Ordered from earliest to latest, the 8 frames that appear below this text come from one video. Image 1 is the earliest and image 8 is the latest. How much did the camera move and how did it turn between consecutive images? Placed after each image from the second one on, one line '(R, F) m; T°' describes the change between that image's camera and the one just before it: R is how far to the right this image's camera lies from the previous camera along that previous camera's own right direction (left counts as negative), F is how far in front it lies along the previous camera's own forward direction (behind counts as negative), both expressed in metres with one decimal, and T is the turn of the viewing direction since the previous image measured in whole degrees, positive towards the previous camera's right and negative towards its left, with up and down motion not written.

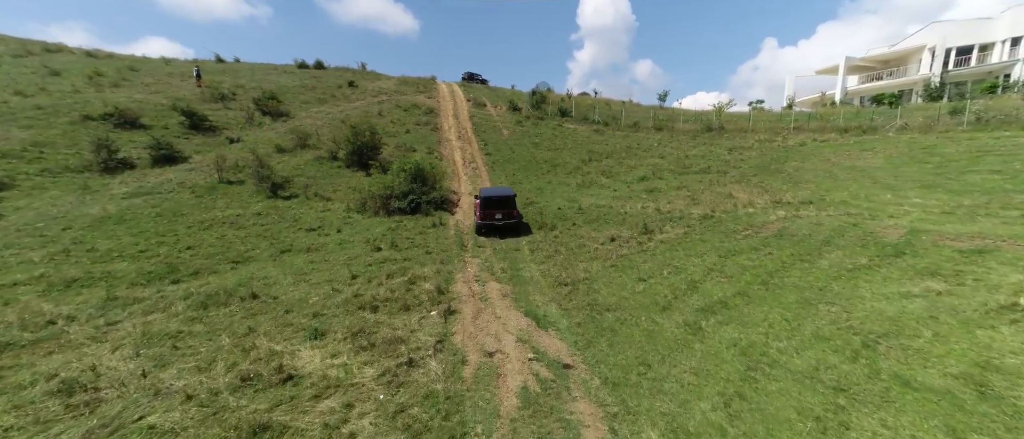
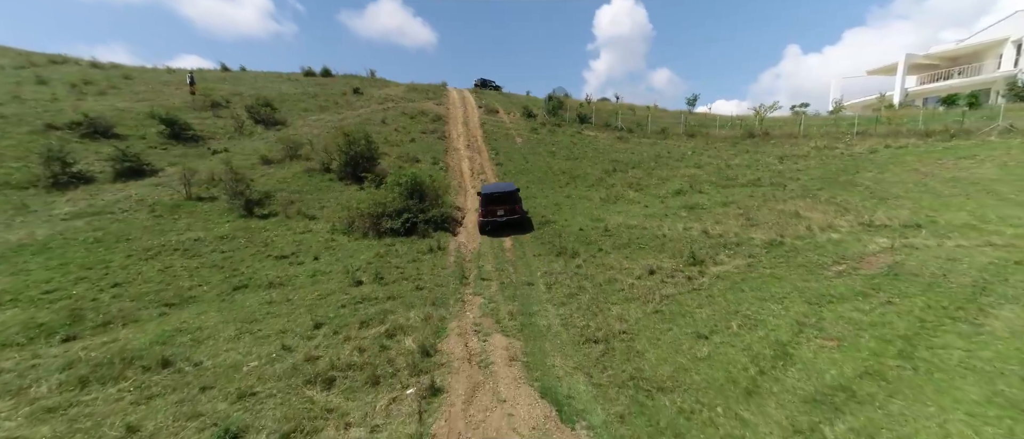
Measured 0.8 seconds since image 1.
(+0.1, +2.8) m; -2°
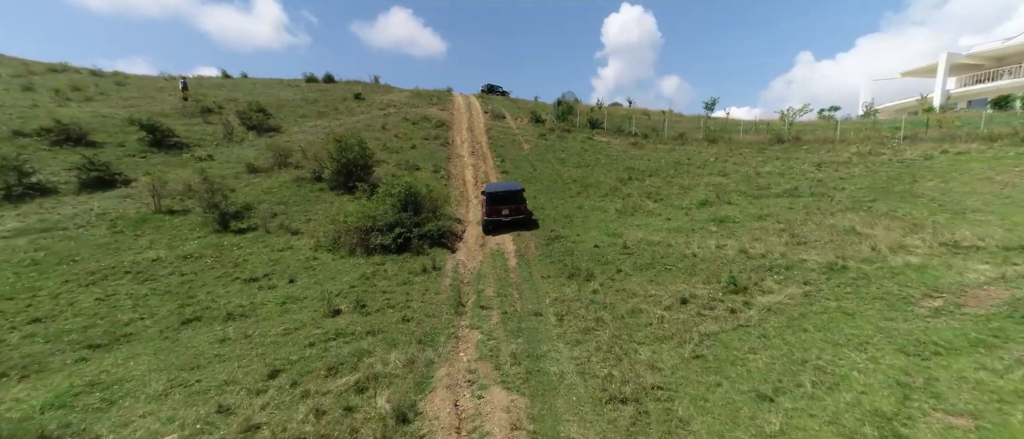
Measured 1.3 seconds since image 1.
(+0.1, +1.8) m; -1°
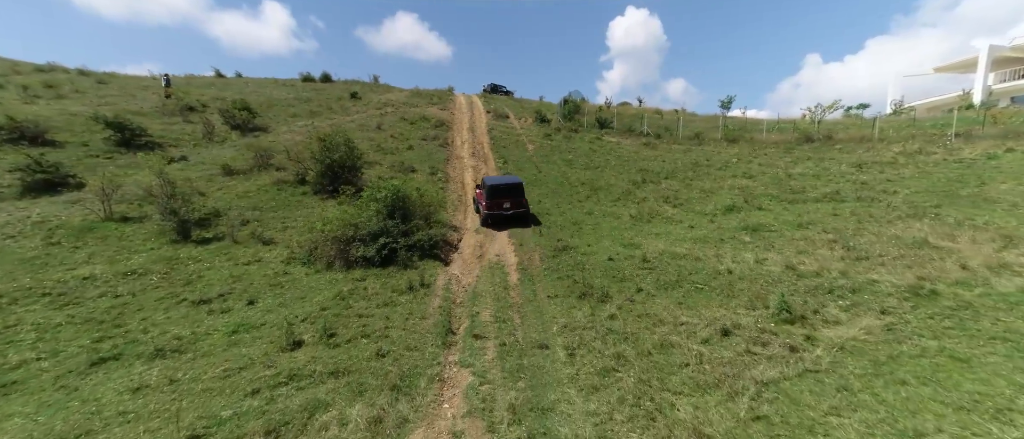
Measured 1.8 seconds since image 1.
(+0.1, +1.9) m; -1°
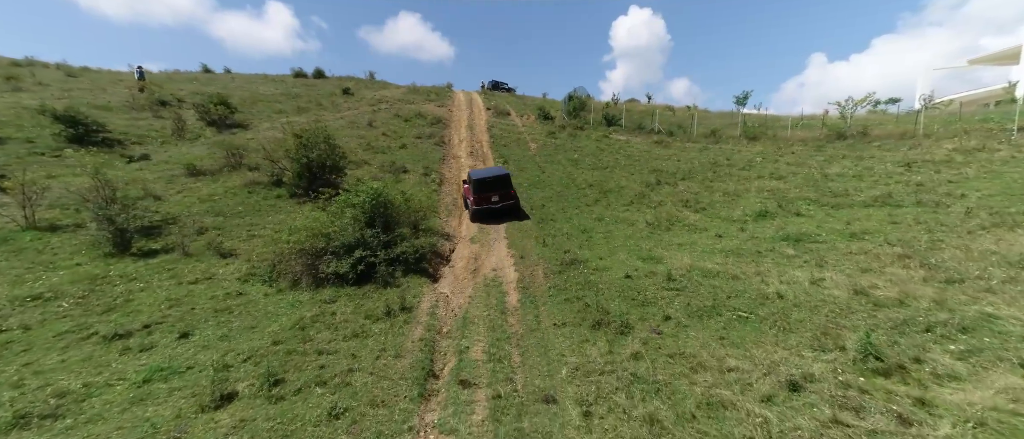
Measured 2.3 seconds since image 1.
(+0.1, +2.0) m; 0°
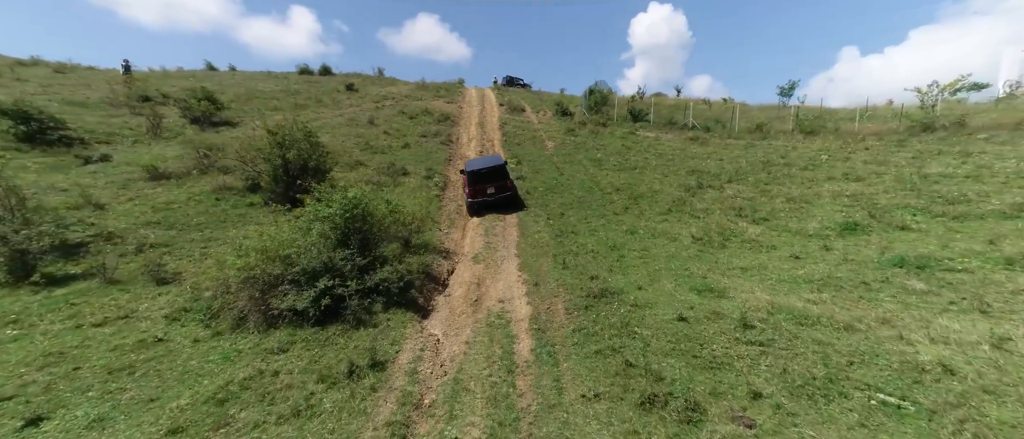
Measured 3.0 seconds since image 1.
(+0.1, +2.8) m; -2°
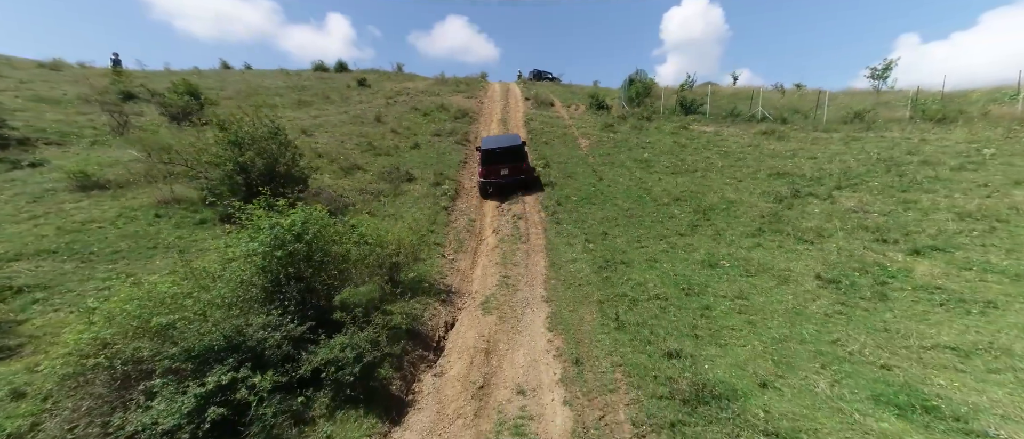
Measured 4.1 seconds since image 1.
(0.0, +3.9) m; -4°
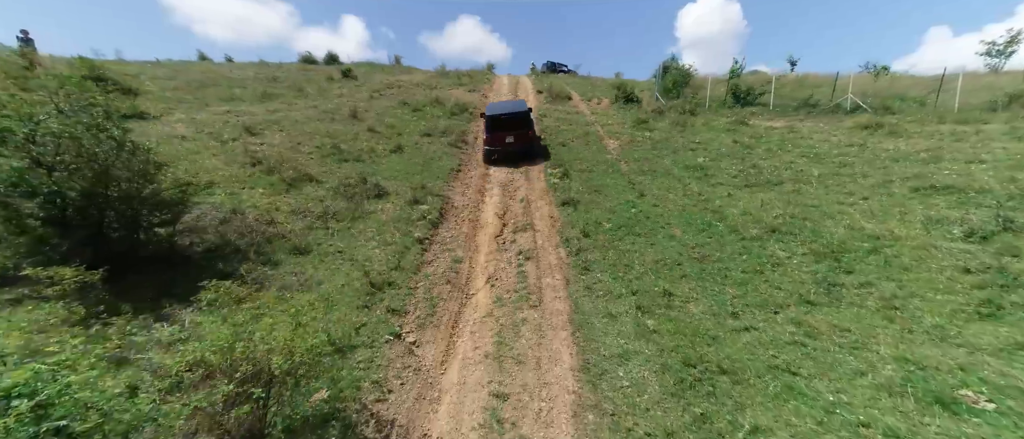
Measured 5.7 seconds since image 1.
(+0.2, +5.1) m; -2°
